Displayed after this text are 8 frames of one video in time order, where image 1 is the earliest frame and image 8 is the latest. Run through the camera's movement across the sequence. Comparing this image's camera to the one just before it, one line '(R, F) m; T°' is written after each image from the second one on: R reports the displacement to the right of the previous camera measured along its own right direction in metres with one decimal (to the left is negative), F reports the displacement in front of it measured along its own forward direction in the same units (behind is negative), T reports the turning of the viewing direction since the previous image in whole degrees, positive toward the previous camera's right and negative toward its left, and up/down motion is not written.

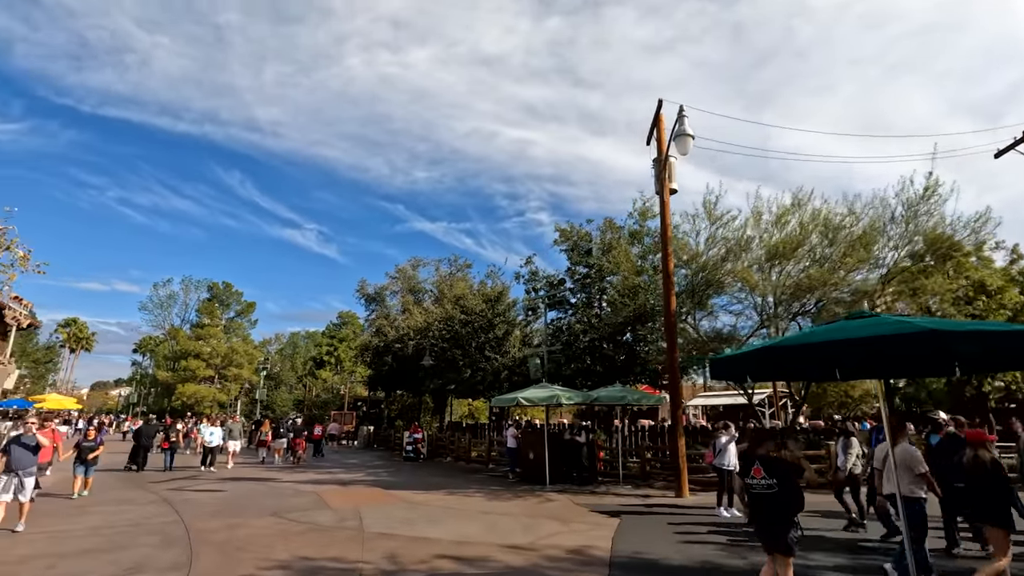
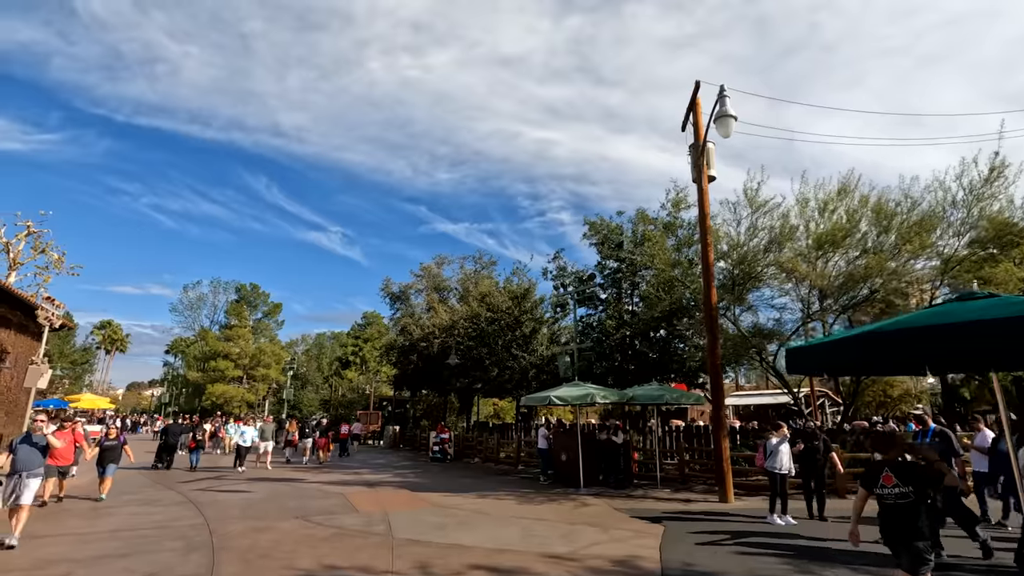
(-0.2, +0.5) m; -2°
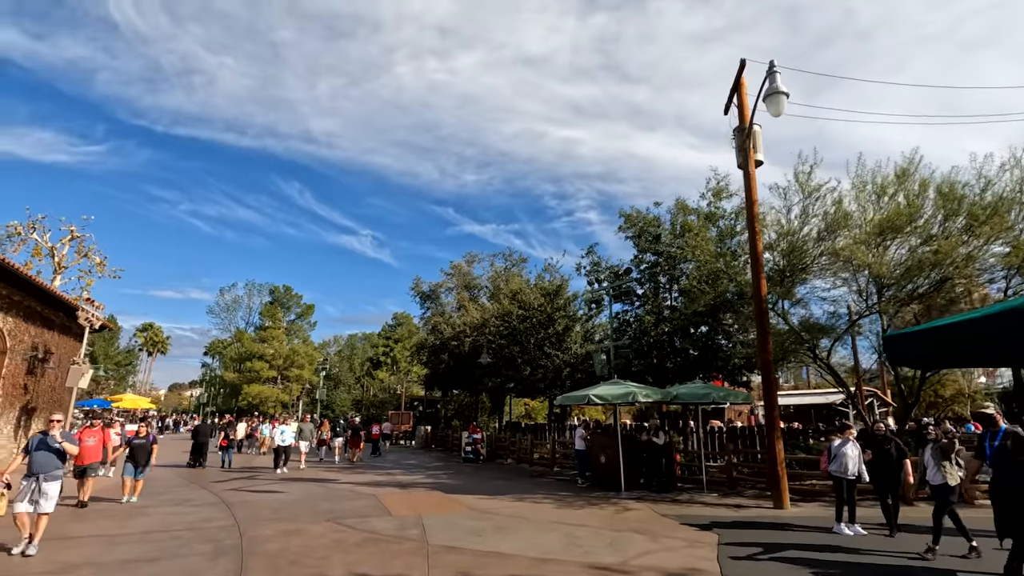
(-0.2, +0.5) m; -3°
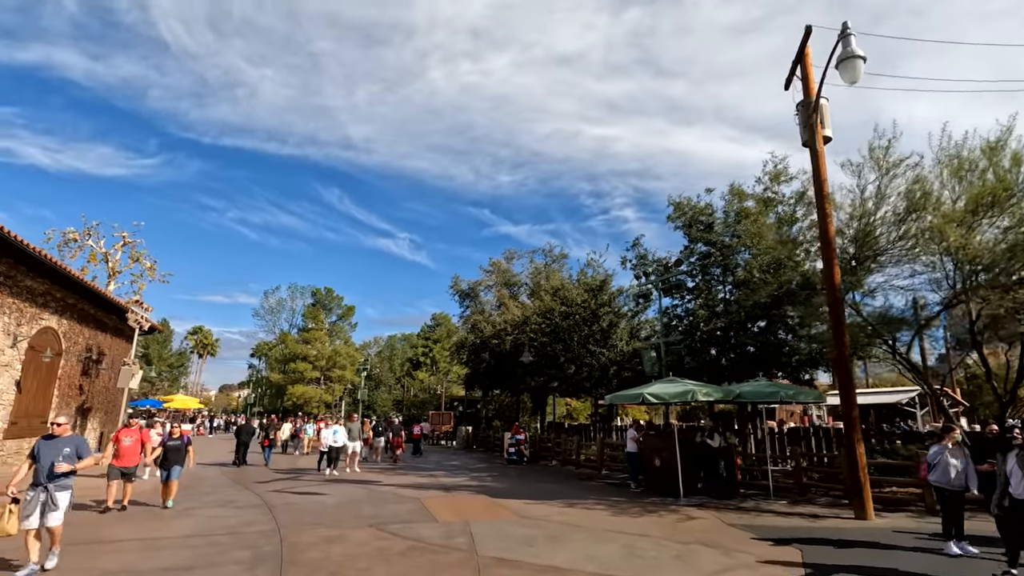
(-0.2, +0.6) m; -4°
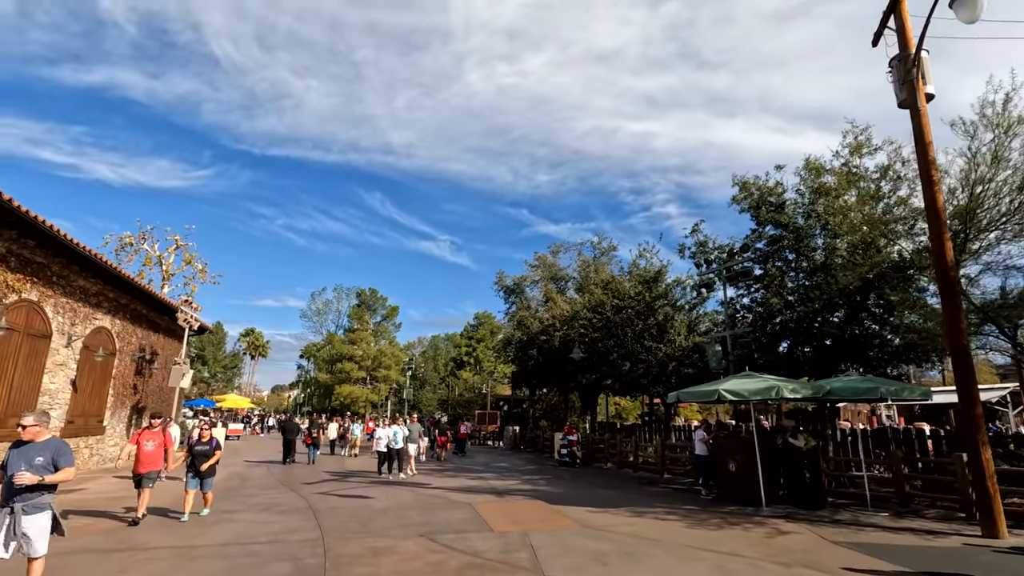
(-0.3, +0.9) m; -4°
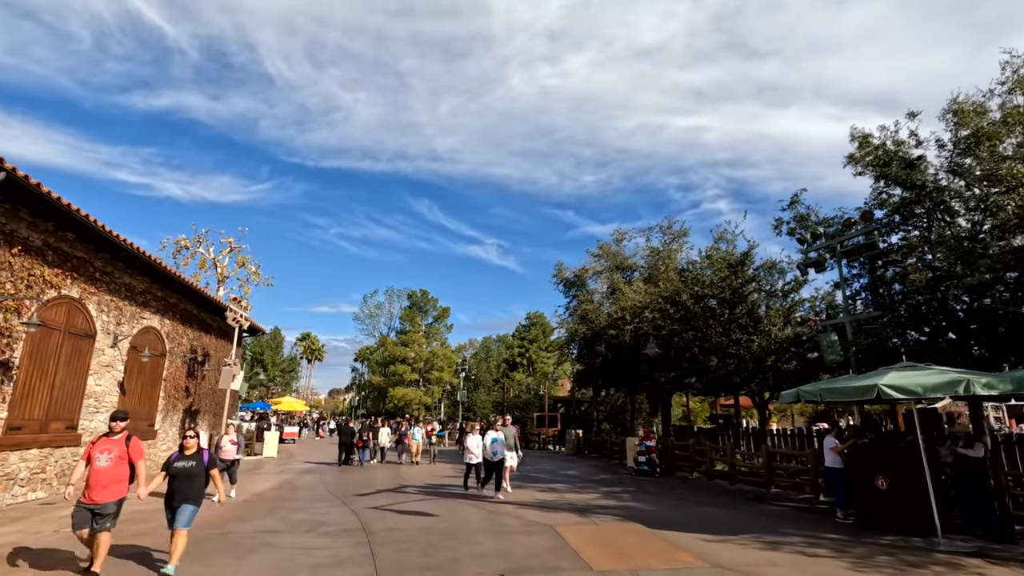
(-0.6, +1.8) m; -5°
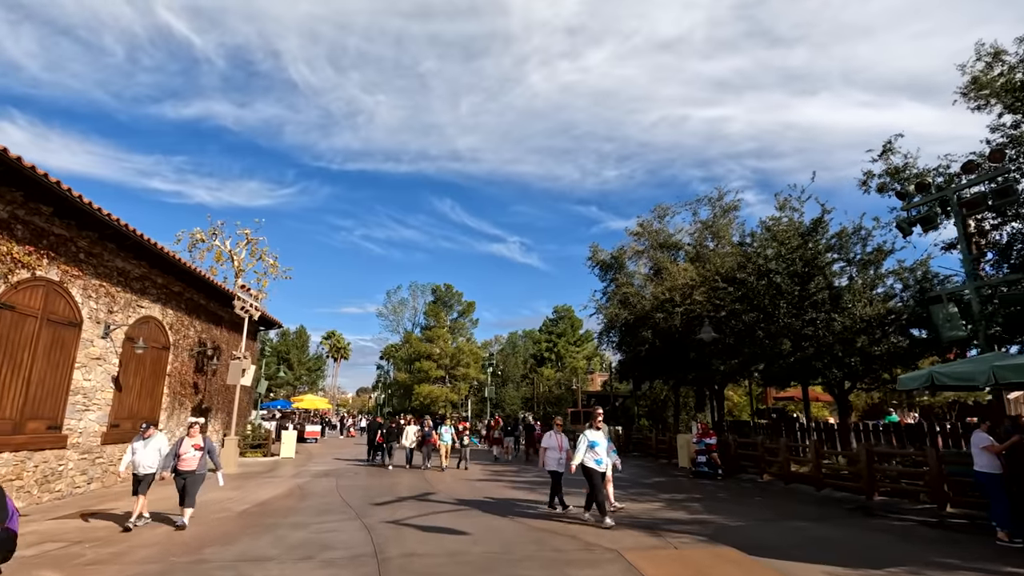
(-0.3, +2.1) m; -3°
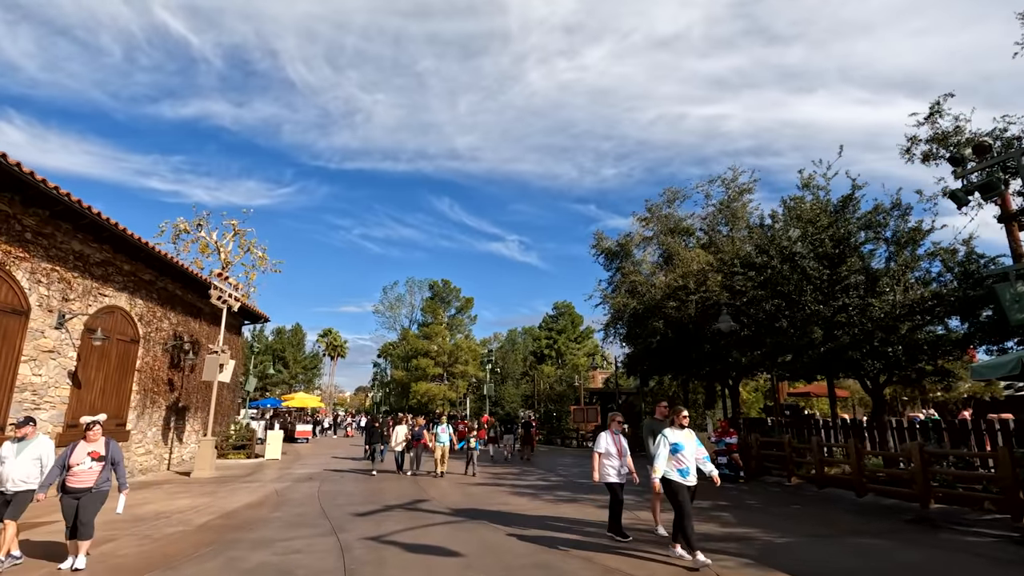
(0.0, +1.4) m; 0°
